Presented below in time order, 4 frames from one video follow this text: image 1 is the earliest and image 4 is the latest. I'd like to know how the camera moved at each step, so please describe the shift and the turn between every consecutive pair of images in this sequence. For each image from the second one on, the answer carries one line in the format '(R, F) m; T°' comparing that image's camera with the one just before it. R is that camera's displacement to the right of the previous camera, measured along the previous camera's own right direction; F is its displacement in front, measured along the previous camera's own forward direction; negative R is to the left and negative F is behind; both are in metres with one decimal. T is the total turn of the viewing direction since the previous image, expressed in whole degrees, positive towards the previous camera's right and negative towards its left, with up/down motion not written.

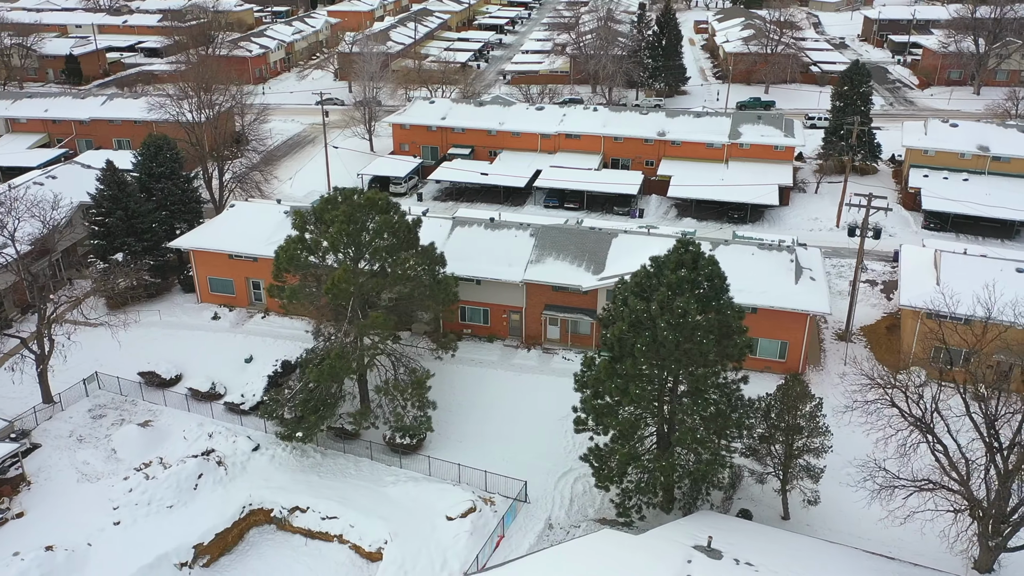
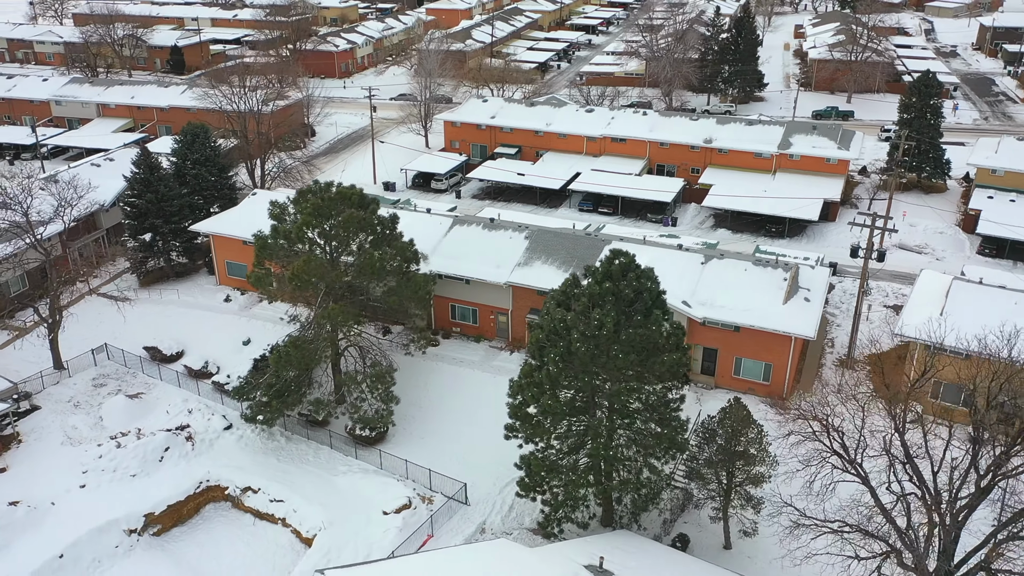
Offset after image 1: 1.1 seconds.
(+4.3, +0.4) m; -8°
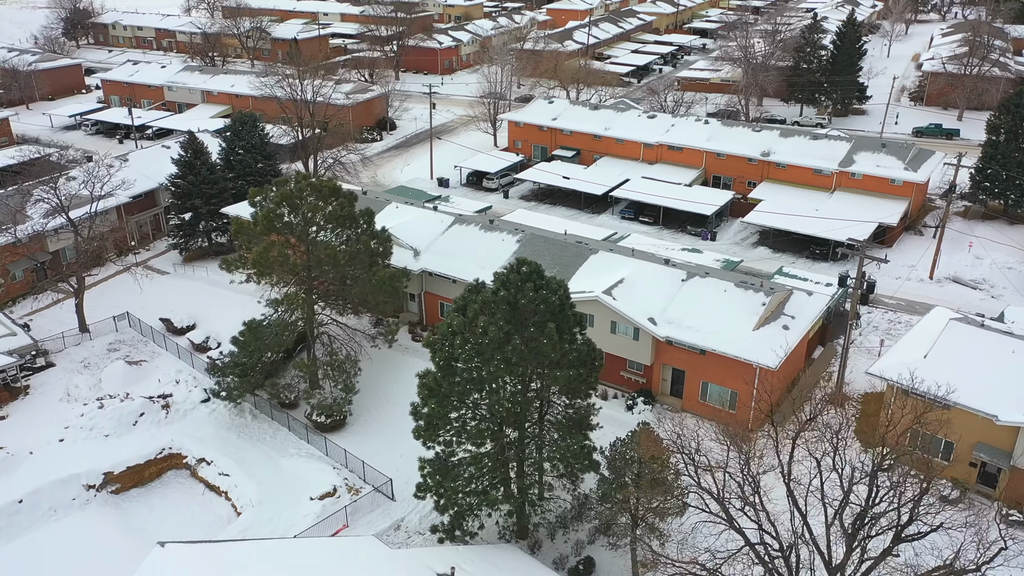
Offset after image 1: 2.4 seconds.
(+5.4, +0.6) m; -10°
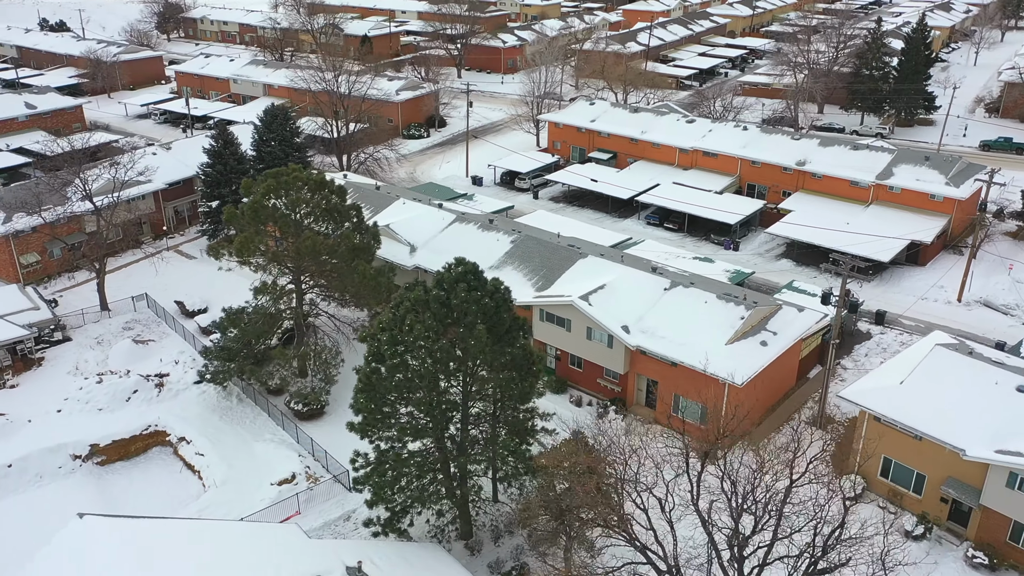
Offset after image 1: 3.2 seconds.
(+3.4, +0.3) m; -6°
